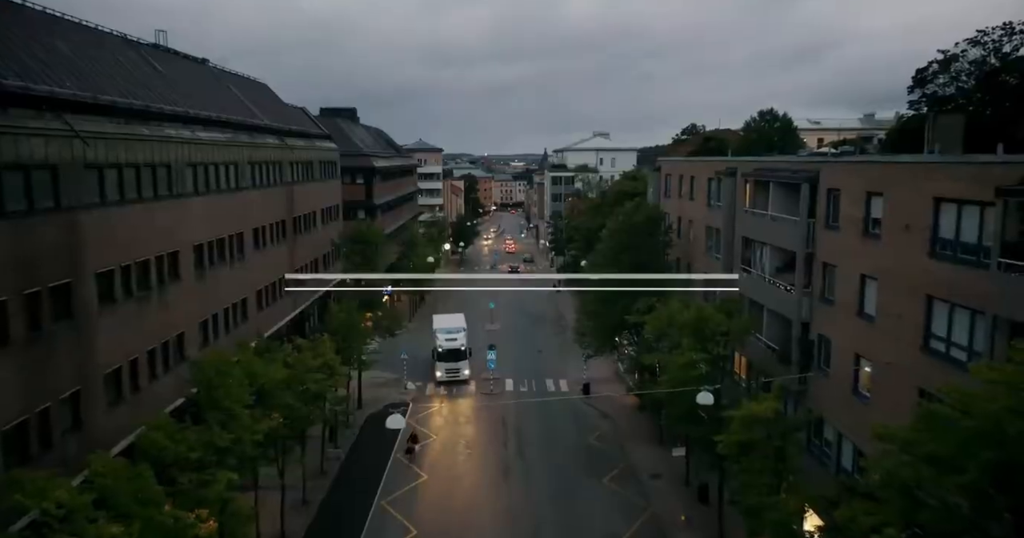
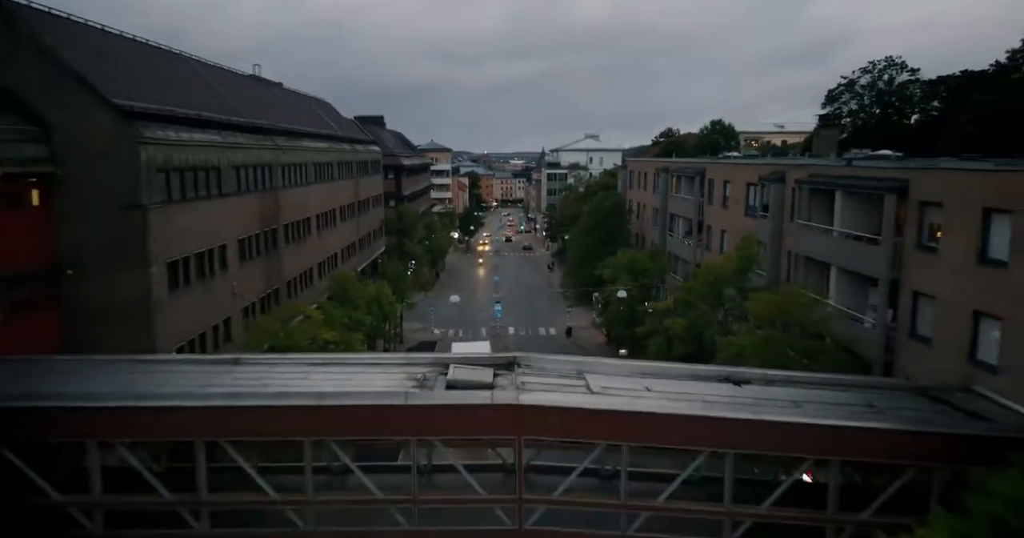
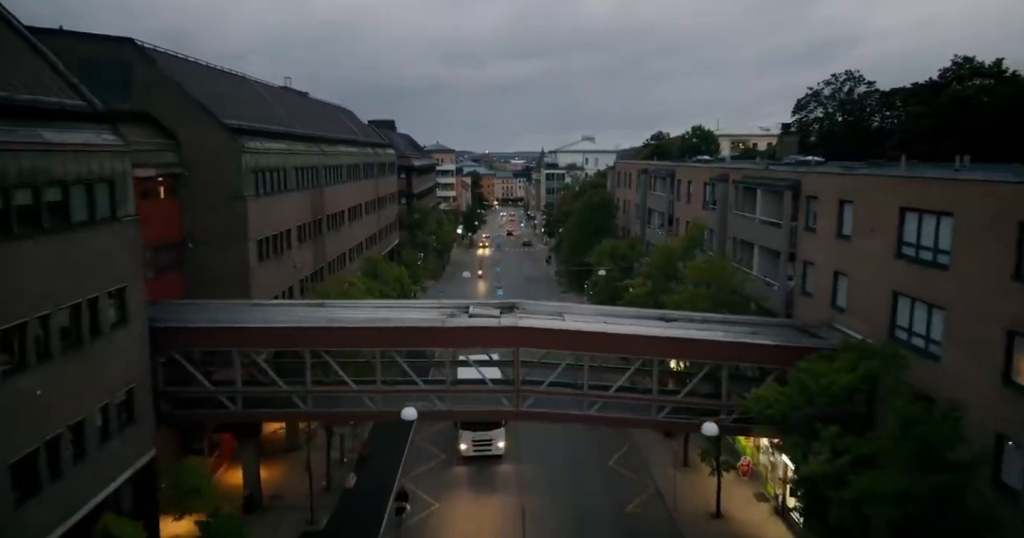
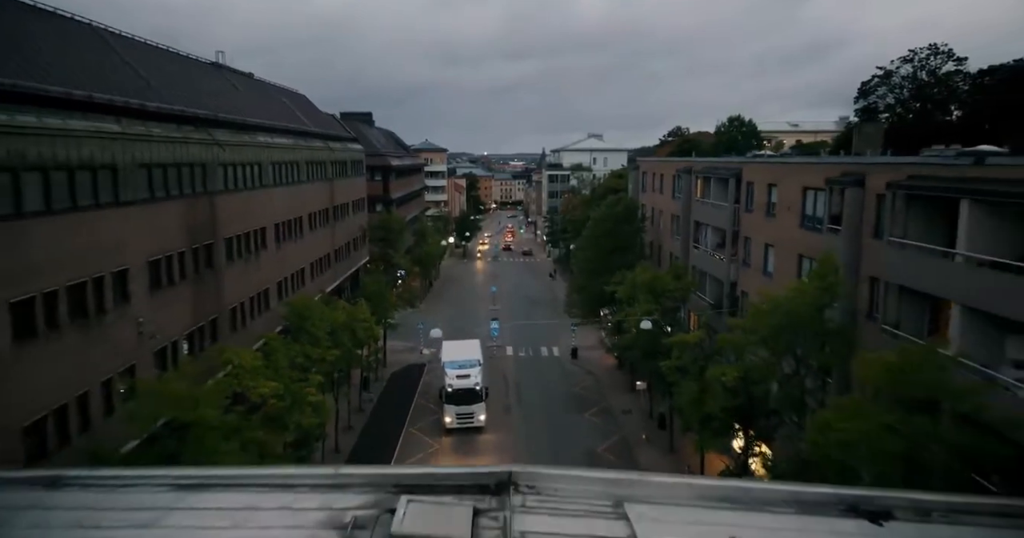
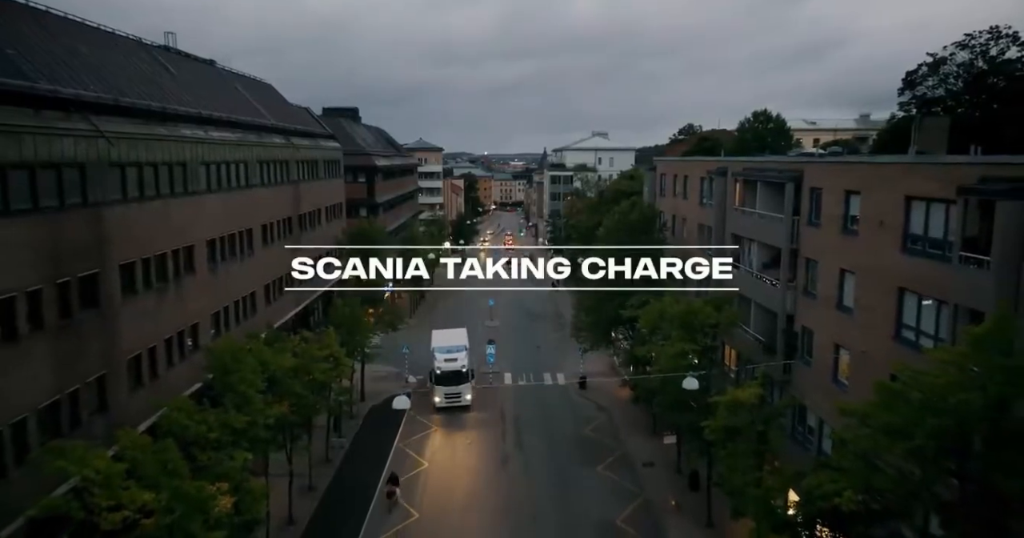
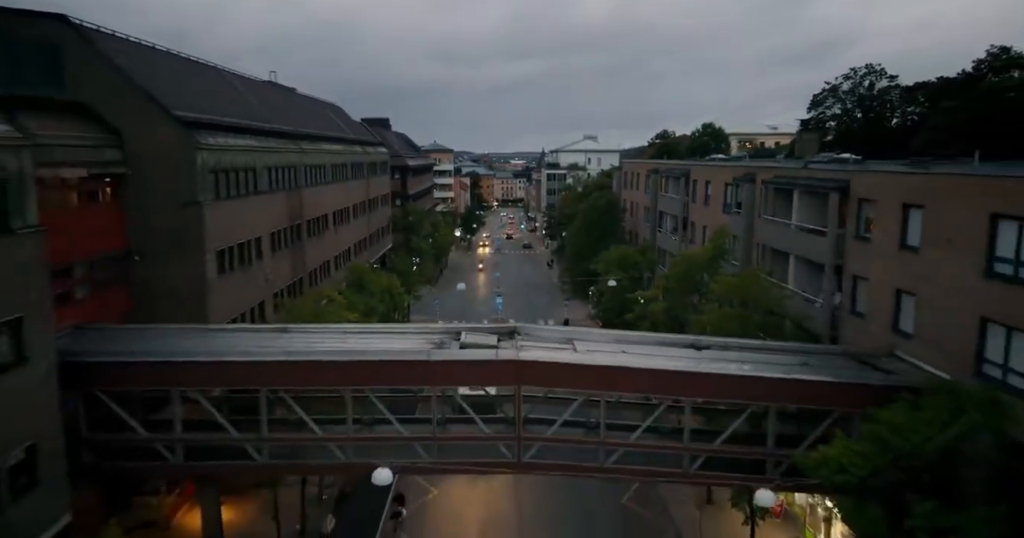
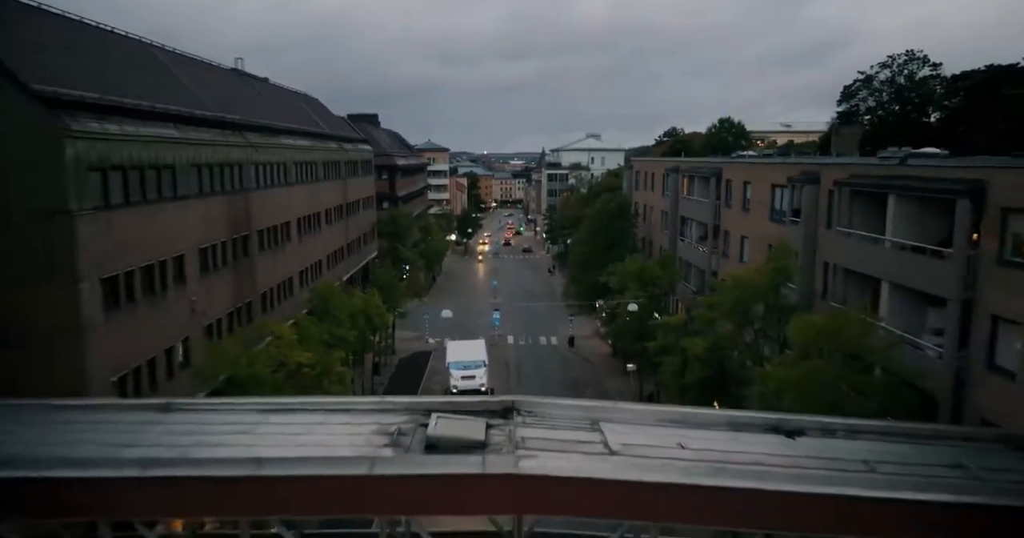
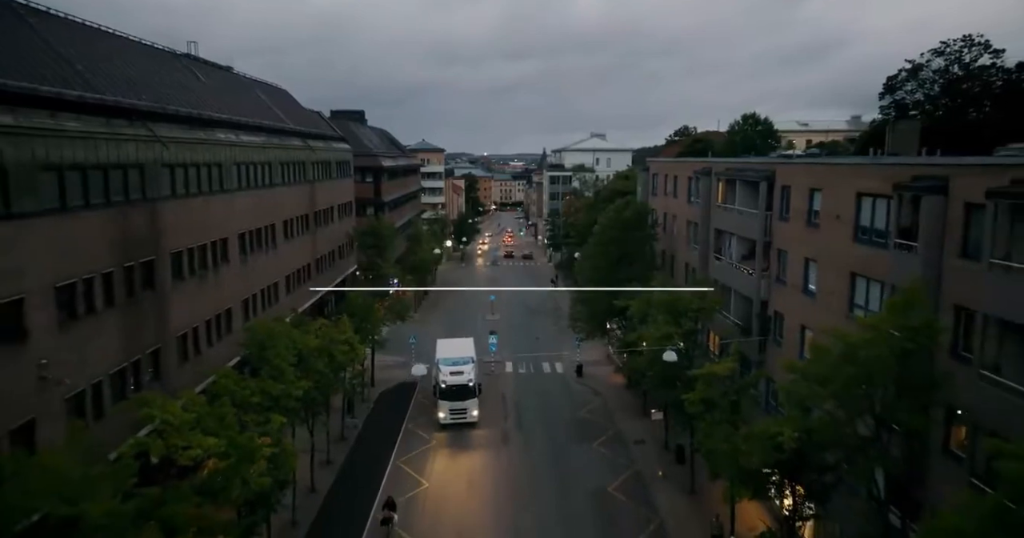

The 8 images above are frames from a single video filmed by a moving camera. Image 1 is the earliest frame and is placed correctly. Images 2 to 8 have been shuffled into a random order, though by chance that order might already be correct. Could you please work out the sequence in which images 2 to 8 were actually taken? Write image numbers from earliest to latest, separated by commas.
5, 8, 4, 7, 2, 6, 3
